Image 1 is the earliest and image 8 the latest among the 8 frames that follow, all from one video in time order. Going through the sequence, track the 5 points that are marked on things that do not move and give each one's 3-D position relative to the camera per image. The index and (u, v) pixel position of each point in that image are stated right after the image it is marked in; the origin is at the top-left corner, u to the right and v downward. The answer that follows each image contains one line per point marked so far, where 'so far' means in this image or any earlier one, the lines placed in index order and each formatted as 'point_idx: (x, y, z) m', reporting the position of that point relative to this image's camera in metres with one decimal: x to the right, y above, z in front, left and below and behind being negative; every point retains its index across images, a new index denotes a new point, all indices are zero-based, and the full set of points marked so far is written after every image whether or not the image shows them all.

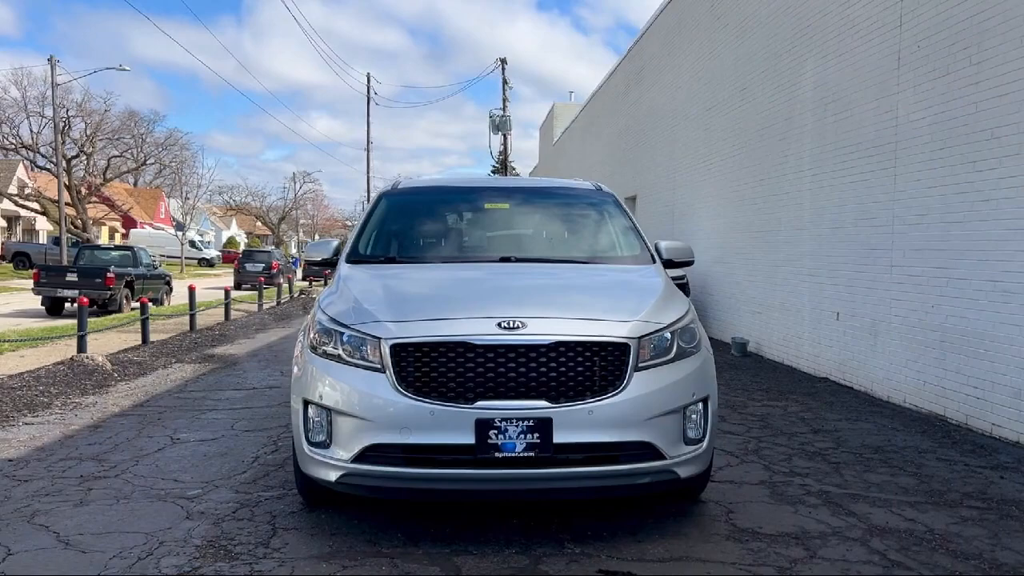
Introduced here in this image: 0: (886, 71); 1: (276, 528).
0: (+3.3, +1.9, +8.1) m
1: (-1.1, -1.1, +4.2) m
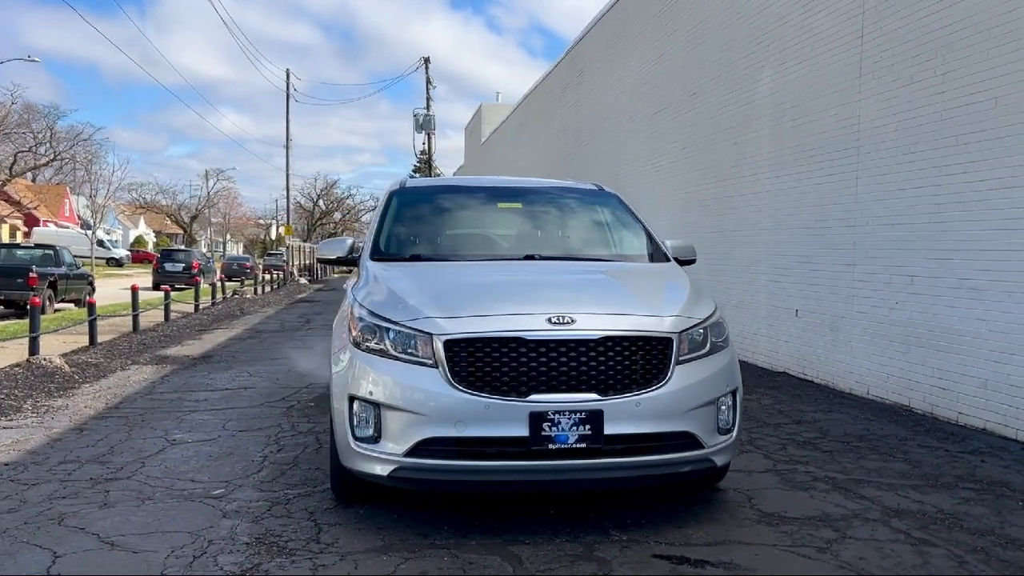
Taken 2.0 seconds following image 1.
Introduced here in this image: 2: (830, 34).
0: (+3.1, +1.9, +8.6) m
1: (-0.9, -1.1, +4.3) m
2: (+3.1, +2.5, +8.9) m
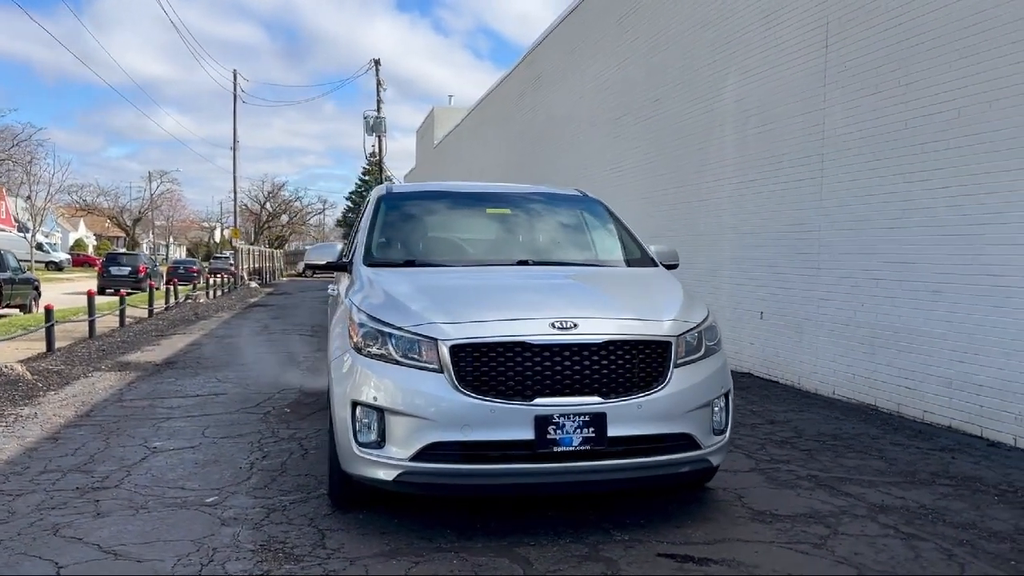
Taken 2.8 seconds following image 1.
0: (+2.9, +1.9, +8.8) m
1: (-0.9, -1.1, +4.3) m
2: (+2.8, +2.4, +9.2) m
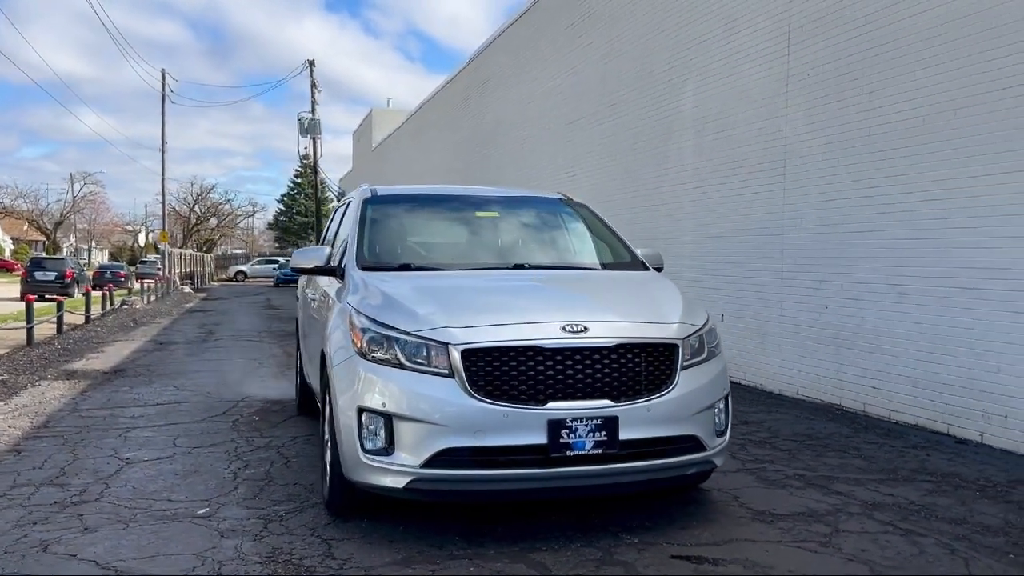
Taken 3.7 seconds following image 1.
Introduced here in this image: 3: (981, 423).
0: (+2.5, +1.9, +9.0) m
1: (-0.8, -1.1, +4.2) m
2: (+2.5, +2.4, +9.4) m
3: (+3.3, -0.9, +6.5) m
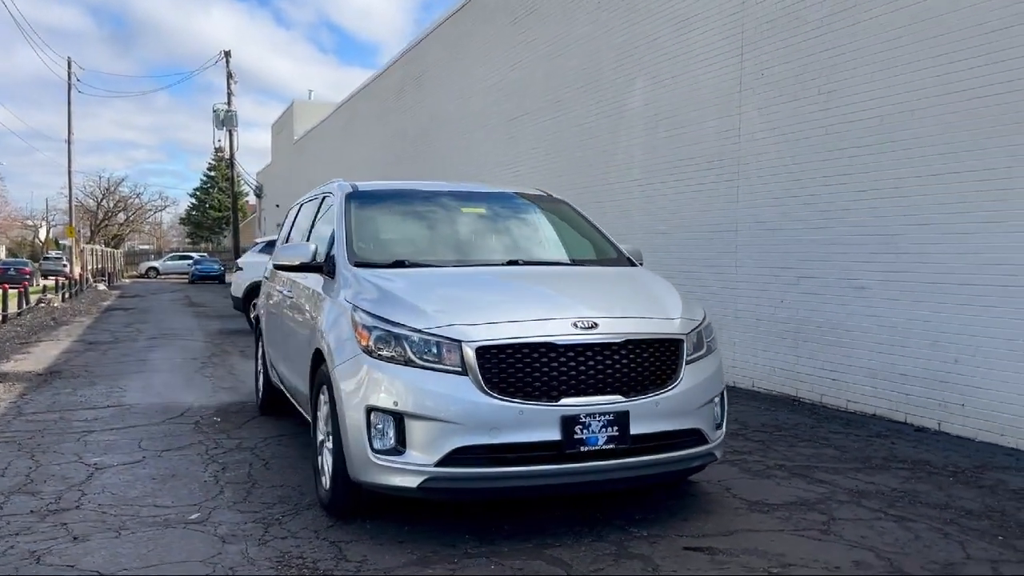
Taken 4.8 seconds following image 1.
0: (+2.1, +1.9, +9.2) m
1: (-0.8, -1.1, +4.1) m
2: (+2.0, +2.5, +9.5) m
3: (+3.1, -0.9, +6.7) m
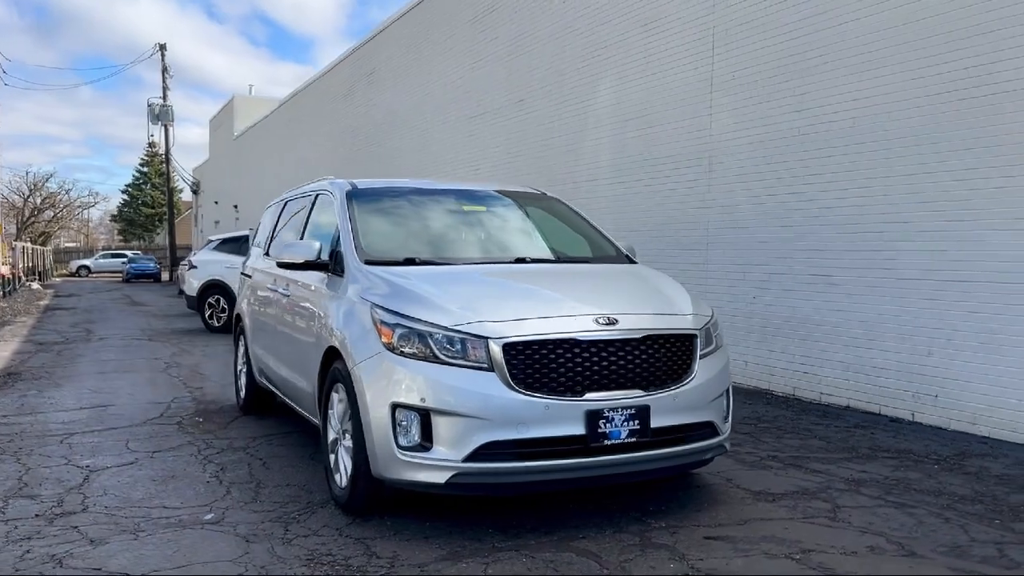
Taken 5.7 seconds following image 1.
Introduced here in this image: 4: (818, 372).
0: (+1.9, +2.0, +9.4) m
1: (-0.7, -1.1, +4.1) m
2: (+1.7, +2.5, +9.7) m
3: (+3.0, -0.9, +7.0) m
4: (+2.6, -0.7, +7.9) m
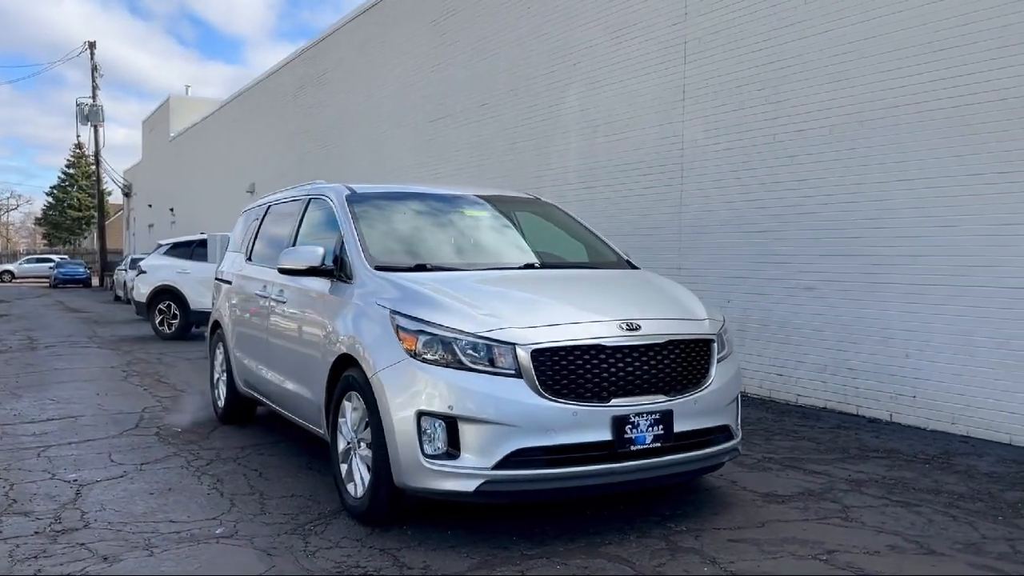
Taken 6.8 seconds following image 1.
0: (+1.6, +1.9, +9.5) m
1: (-0.6, -1.1, +4.0) m
2: (+1.4, +2.4, +9.8) m
3: (+3.0, -0.9, +7.2) m
4: (+2.5, -0.8, +8.1) m
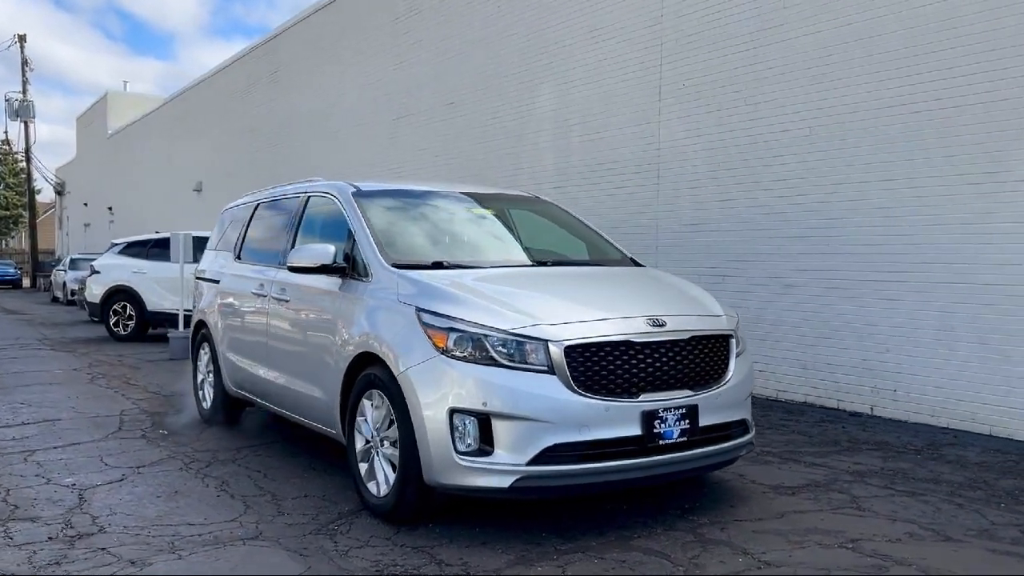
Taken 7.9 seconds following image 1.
0: (+1.4, +1.9, +9.6) m
1: (-0.4, -1.1, +4.0) m
2: (+1.2, +2.5, +9.9) m
3: (+2.9, -0.9, +7.4) m
4: (+2.3, -0.7, +8.2) m
